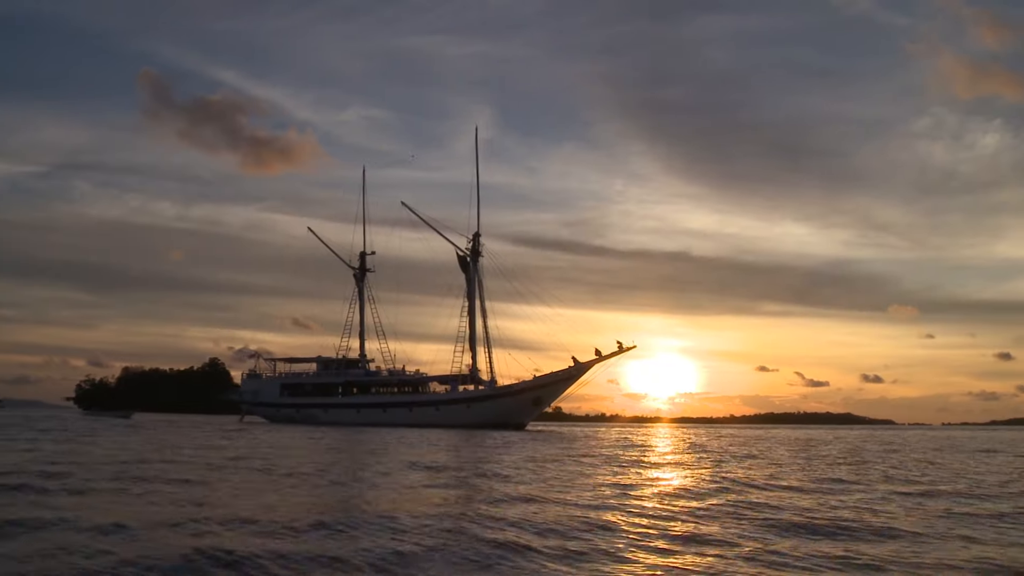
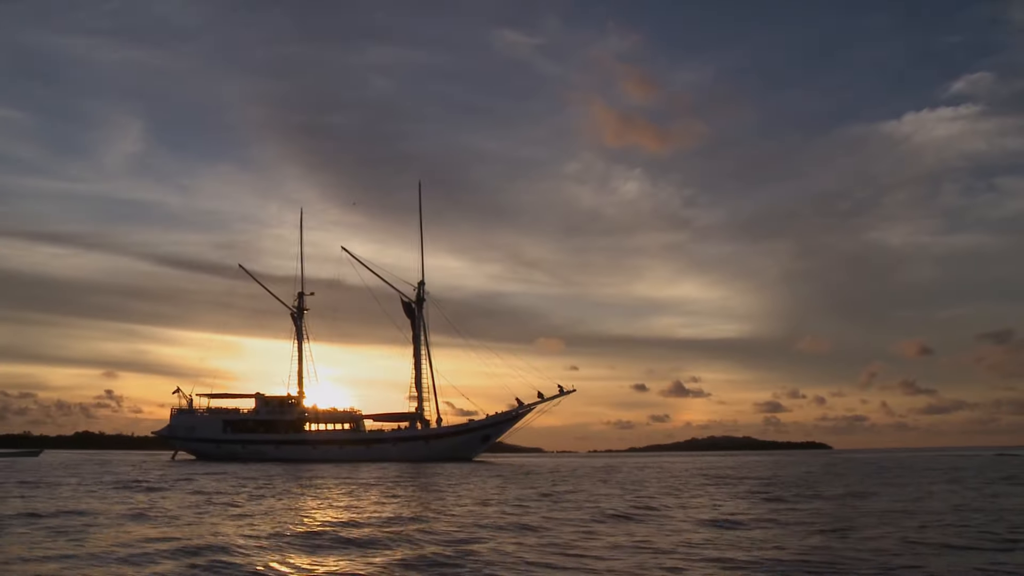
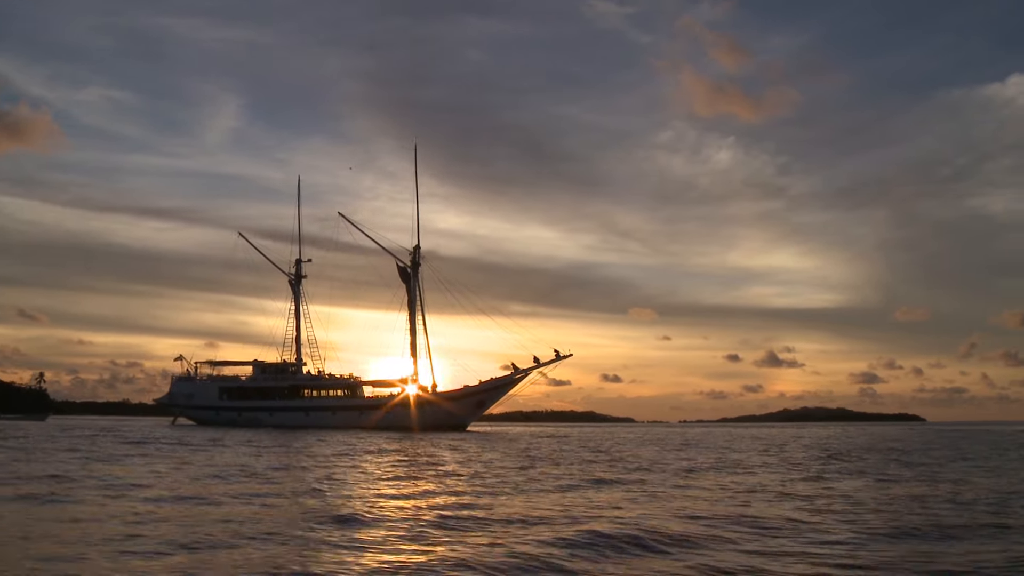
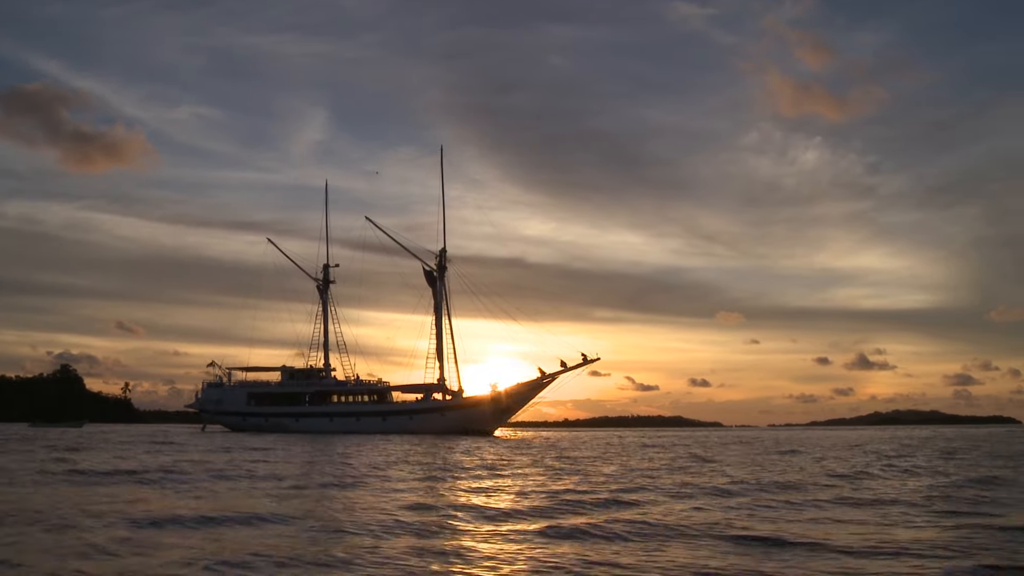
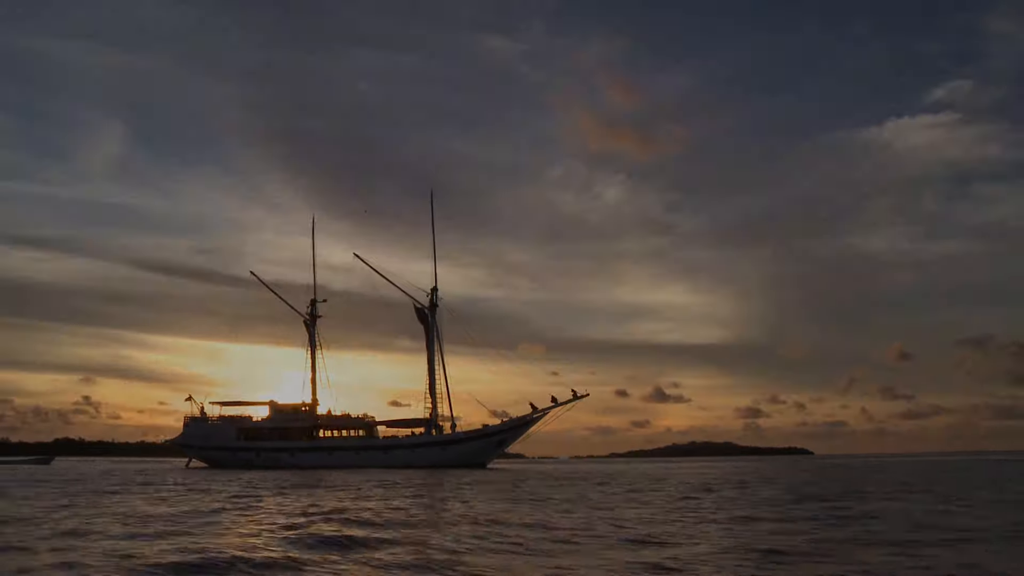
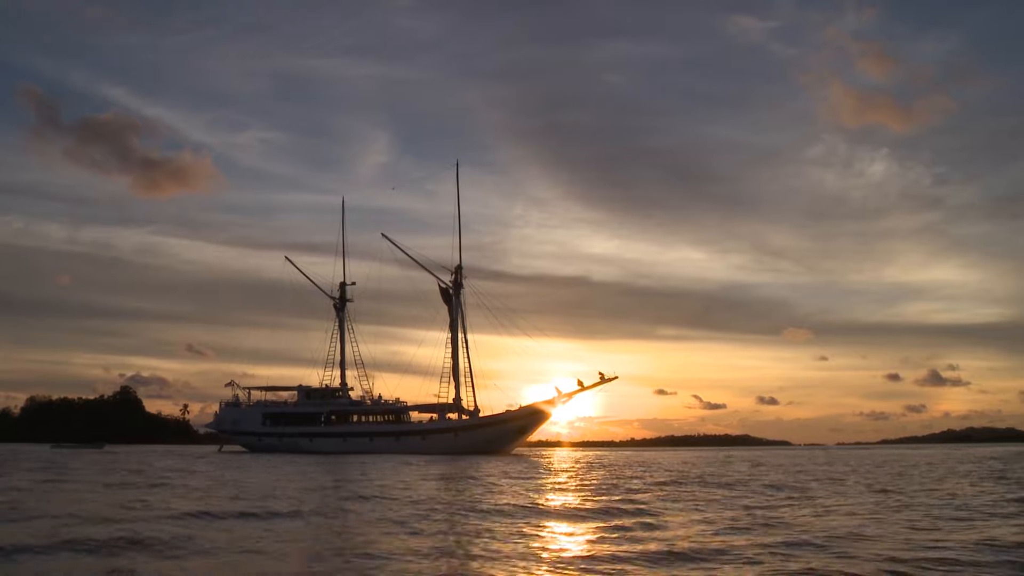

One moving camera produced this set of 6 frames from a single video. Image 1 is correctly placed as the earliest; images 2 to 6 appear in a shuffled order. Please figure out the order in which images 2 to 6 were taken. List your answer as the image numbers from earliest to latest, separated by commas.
6, 4, 3, 2, 5
